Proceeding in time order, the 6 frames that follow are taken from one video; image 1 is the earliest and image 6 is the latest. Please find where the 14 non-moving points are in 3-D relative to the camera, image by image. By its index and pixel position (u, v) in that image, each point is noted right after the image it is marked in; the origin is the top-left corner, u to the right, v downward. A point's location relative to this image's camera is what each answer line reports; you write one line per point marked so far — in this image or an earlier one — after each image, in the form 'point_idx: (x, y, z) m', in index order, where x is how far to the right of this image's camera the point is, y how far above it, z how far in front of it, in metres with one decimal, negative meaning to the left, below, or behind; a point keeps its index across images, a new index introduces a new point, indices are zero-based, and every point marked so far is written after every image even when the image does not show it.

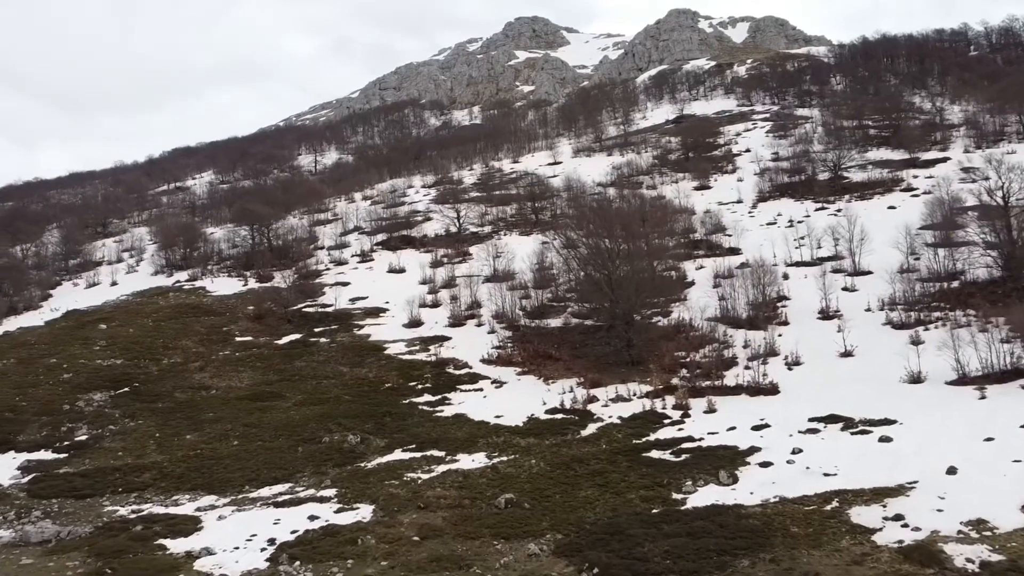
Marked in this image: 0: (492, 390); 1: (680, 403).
0: (-0.7, -3.6, +19.9) m
1: (+5.2, -3.5, +17.1) m
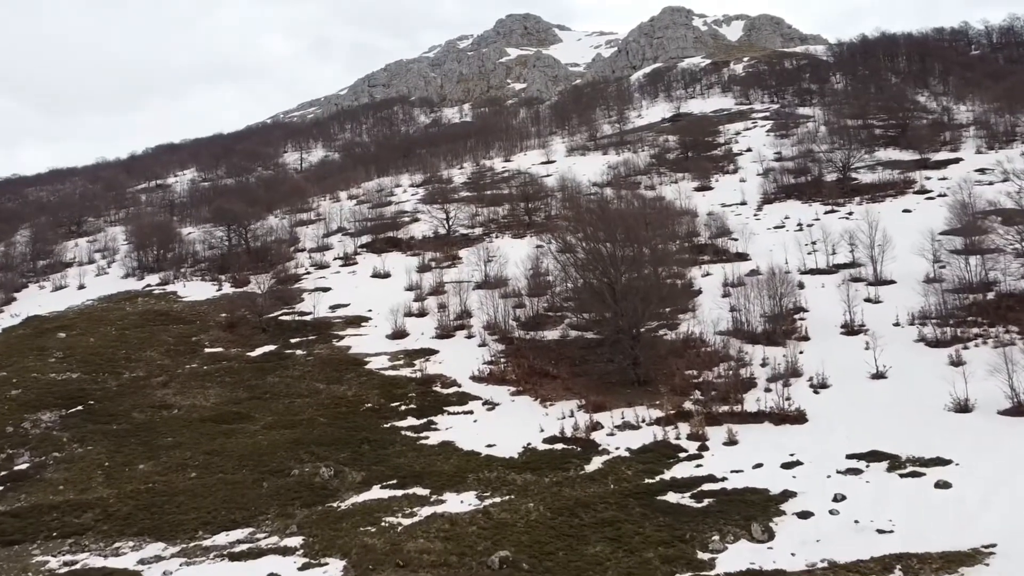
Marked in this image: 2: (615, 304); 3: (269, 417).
0: (-0.9, -4.0, +17.9) m
1: (+5.0, -3.9, +15.2) m
2: (+3.6, -0.2, +19.5) m
3: (-8.1, -4.3, +18.7) m
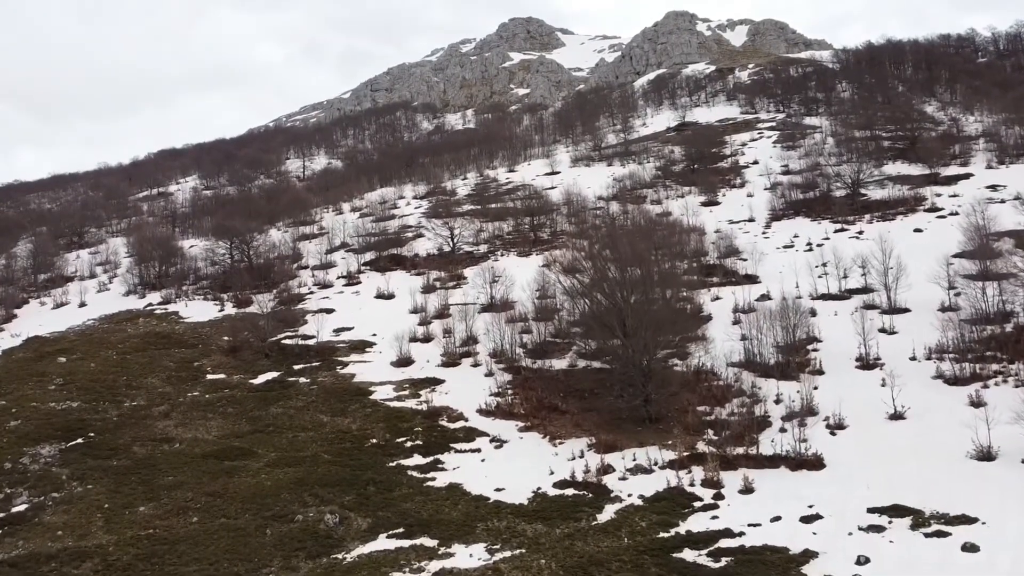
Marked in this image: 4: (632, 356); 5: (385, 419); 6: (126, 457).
0: (-0.6, -5.1, +17.5) m
1: (+5.3, -5.1, +14.7) m
2: (+3.9, -1.4, +19.1) m
3: (-7.9, -5.5, +18.3) m
4: (+4.1, -1.8, +18.8) m
5: (-4.5, -4.7, +19.8) m
6: (-12.9, -5.7, +18.6) m
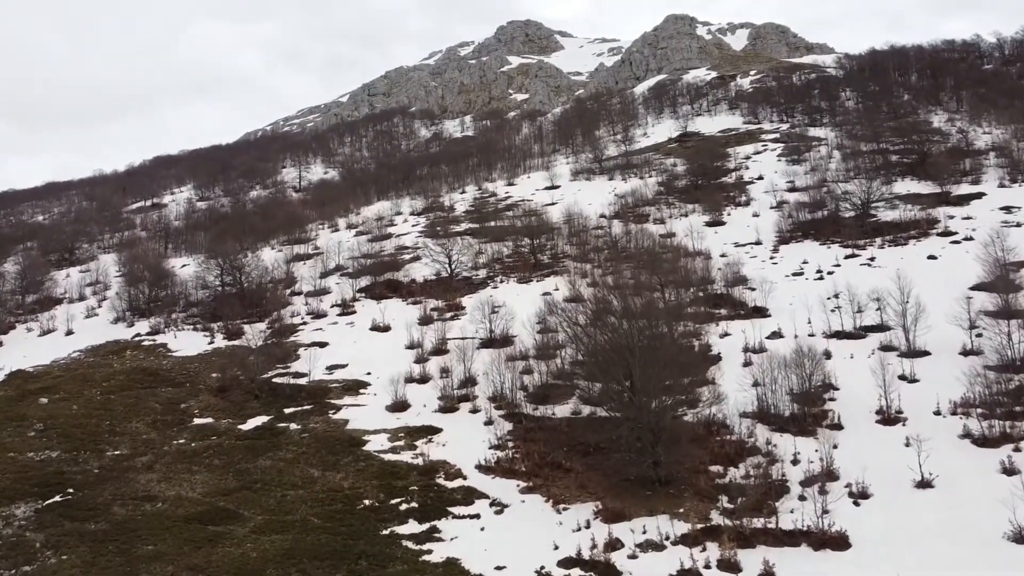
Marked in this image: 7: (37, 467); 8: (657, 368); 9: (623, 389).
0: (-0.6, -6.8, +16.4) m
1: (+5.3, -6.7, +13.7) m
2: (+4.0, -3.0, +18.0) m
3: (-7.8, -7.1, +17.3) m
4: (+4.2, -3.5, +17.8) m
5: (-4.5, -6.3, +18.8) m
6: (-12.9, -7.3, +17.6) m
7: (-17.2, -6.5, +20.1) m
8: (+4.7, -2.8, +17.9) m
9: (+3.6, -3.2, +18.2) m
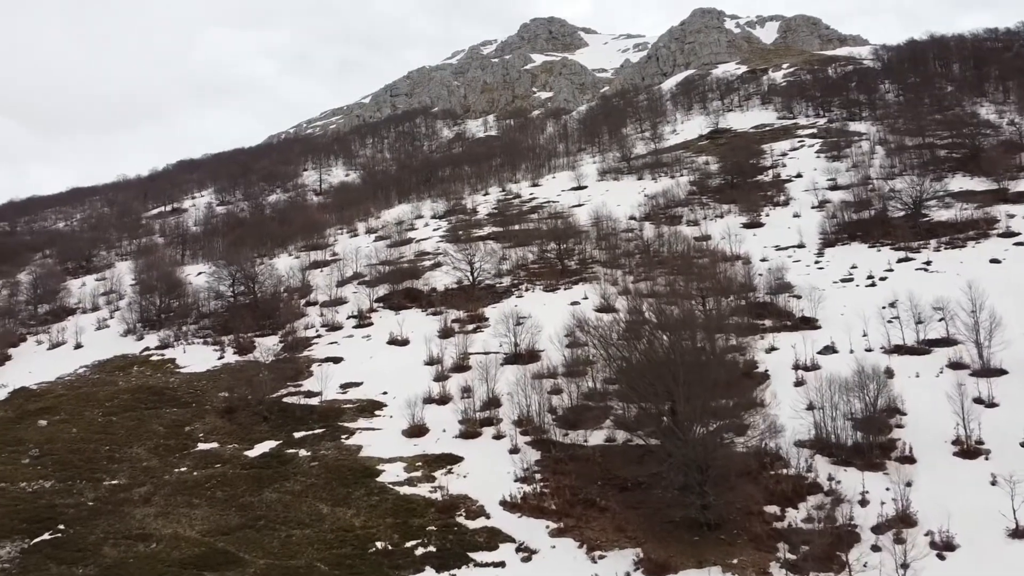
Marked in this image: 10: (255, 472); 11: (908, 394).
0: (+0.2, -7.3, +14.6) m
1: (+6.0, -7.2, +11.7) m
2: (+4.8, -3.5, +16.0) m
3: (-7.0, -7.7, +15.7) m
4: (+5.0, -4.0, +15.7) m
5: (-3.6, -6.8, +17.1) m
6: (-12.1, -7.9, +16.2) m
7: (-16.2, -7.1, +18.9) m
8: (+5.5, -3.2, +15.9) m
9: (+4.5, -3.7, +16.3) m
10: (-9.0, -6.4, +19.7) m
11: (+13.3, -3.7, +18.5) m
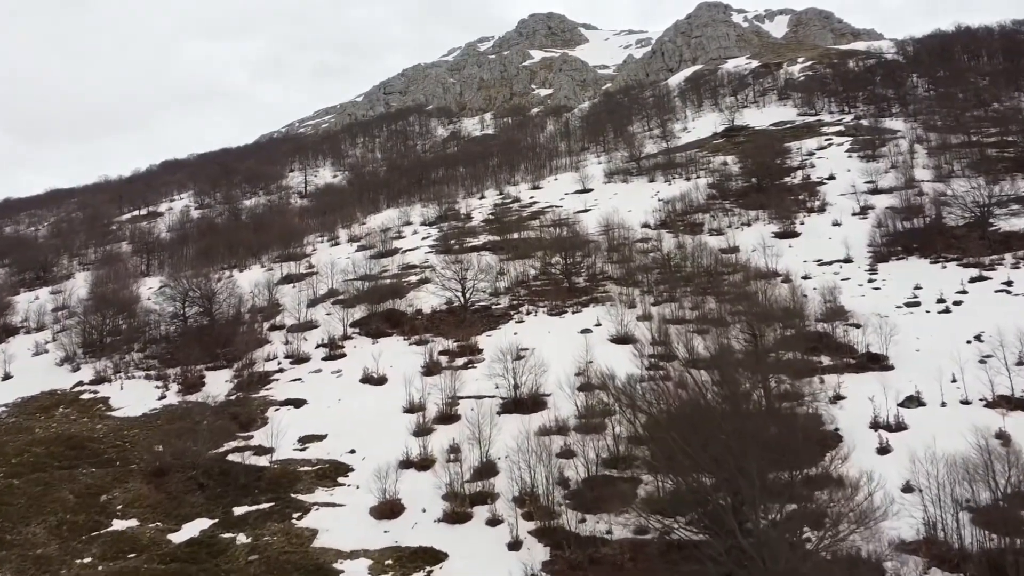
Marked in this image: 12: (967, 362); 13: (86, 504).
0: (+0.2, -8.4, +9.9) m
1: (+6.0, -8.3, +6.9) m
2: (+4.8, -4.6, +11.3) m
3: (-7.0, -8.8, +11.0) m
4: (+5.0, -5.1, +11.0) m
5: (-3.6, -7.9, +12.4) m
6: (-12.1, -9.0, +11.5) m
7: (-16.2, -8.1, +14.1) m
8: (+5.5, -4.3, +11.2) m
9: (+4.5, -4.8, +11.5) m
10: (-9.0, -7.5, +14.9) m
11: (+13.3, -4.8, +13.8) m
12: (+15.3, -2.6, +18.6) m
13: (-13.6, -6.8, +17.8) m
